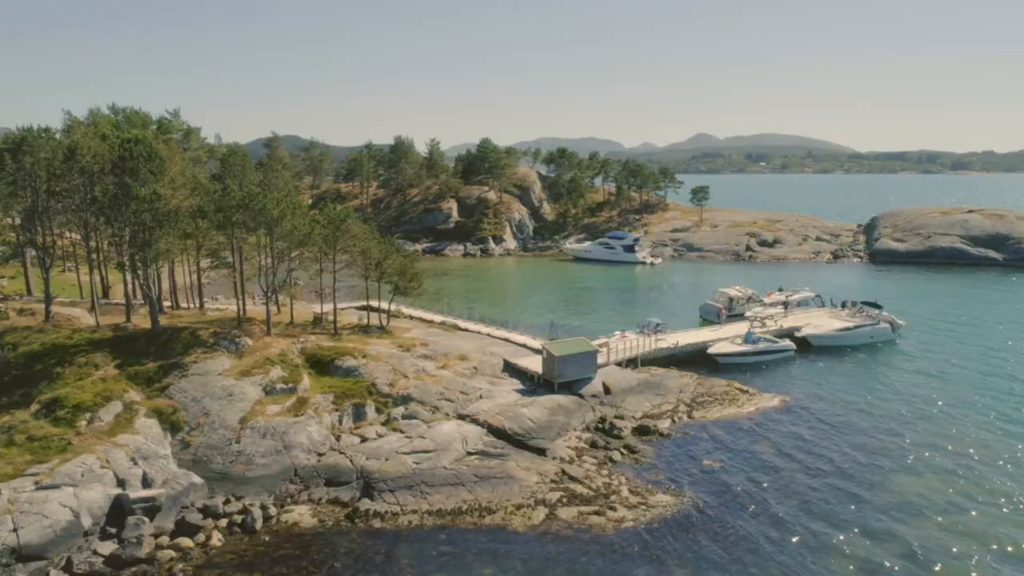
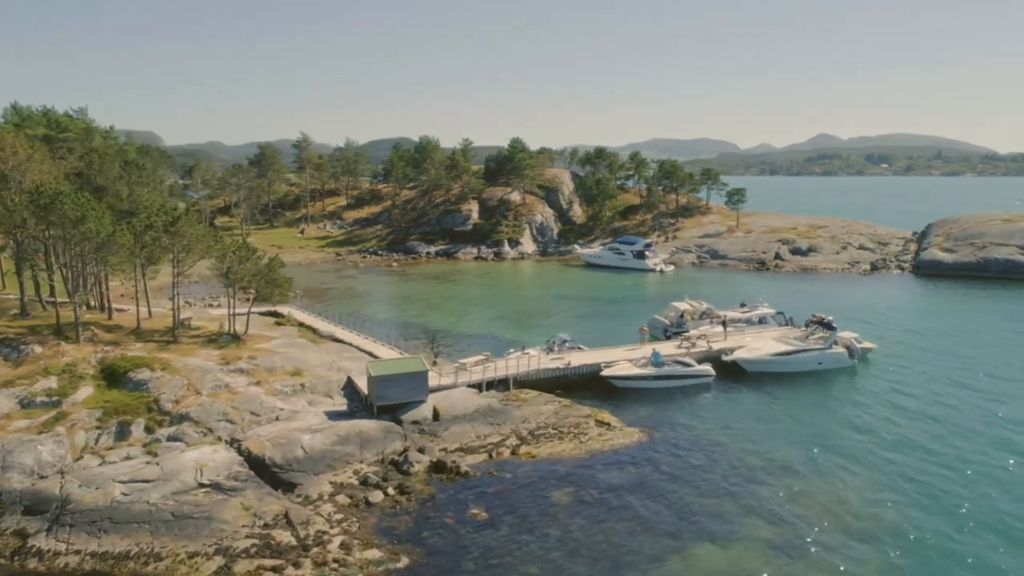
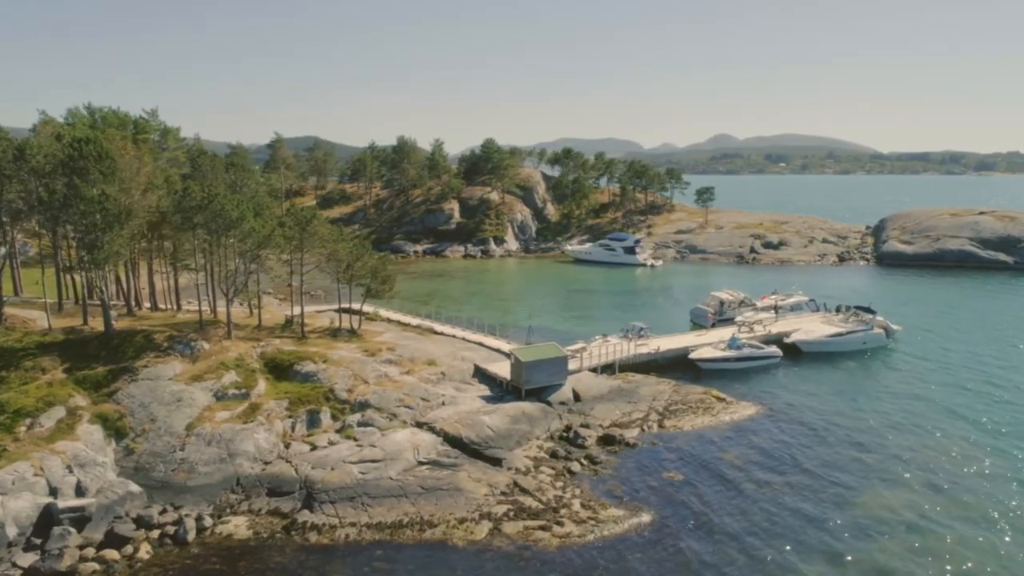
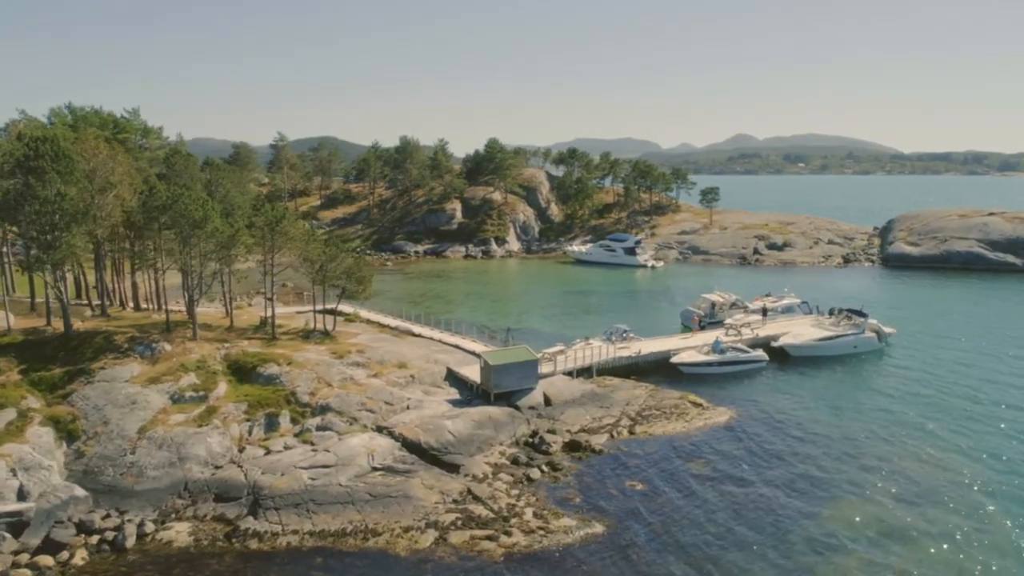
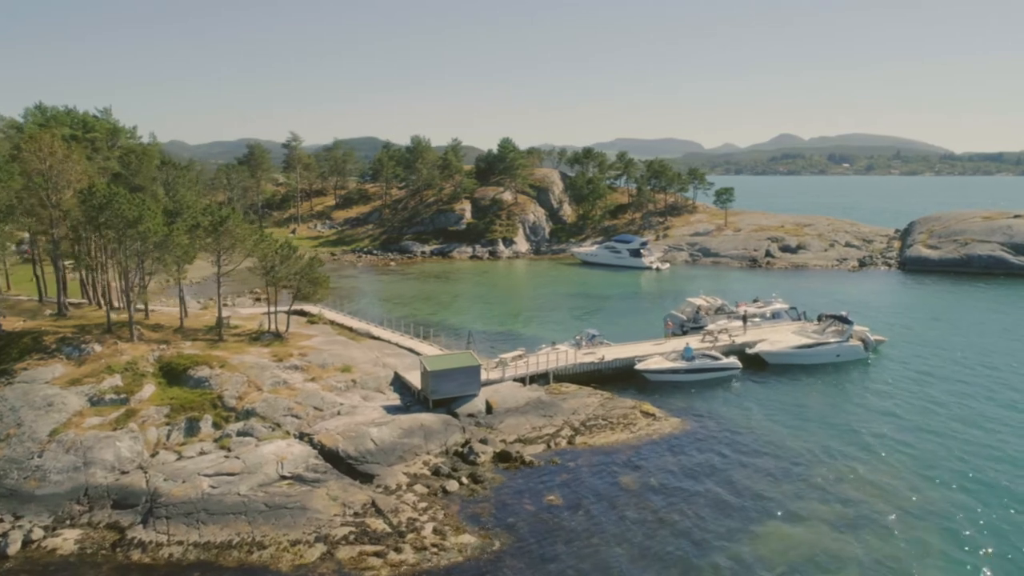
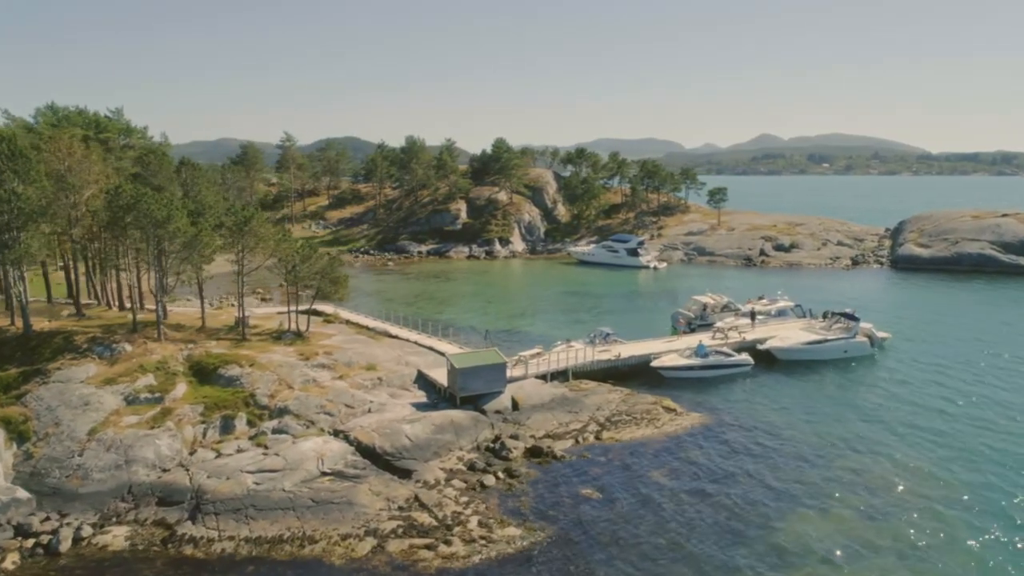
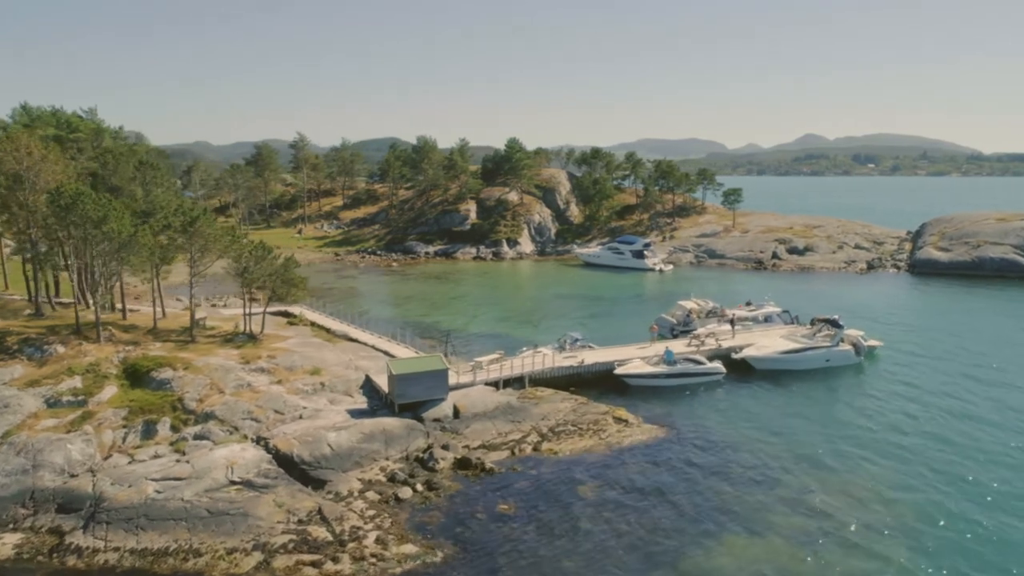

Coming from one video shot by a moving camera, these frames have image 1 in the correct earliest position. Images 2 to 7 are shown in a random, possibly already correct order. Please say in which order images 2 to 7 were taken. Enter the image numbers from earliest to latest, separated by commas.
3, 4, 6, 5, 7, 2
